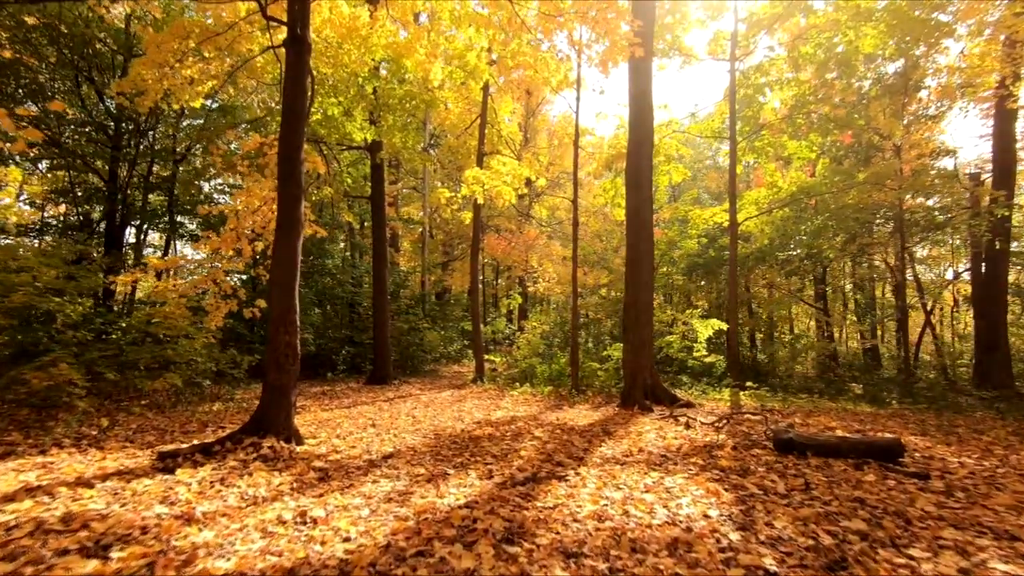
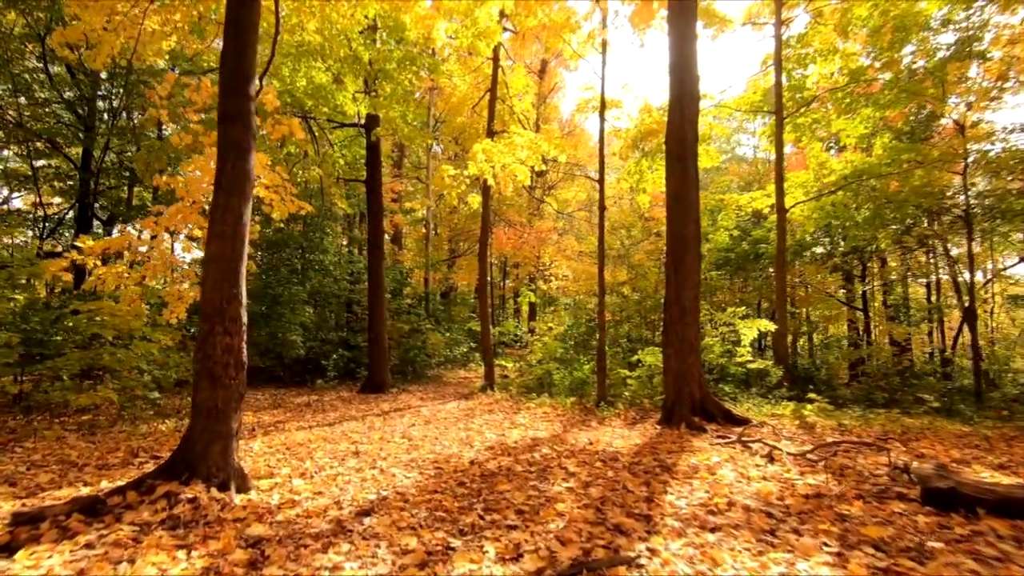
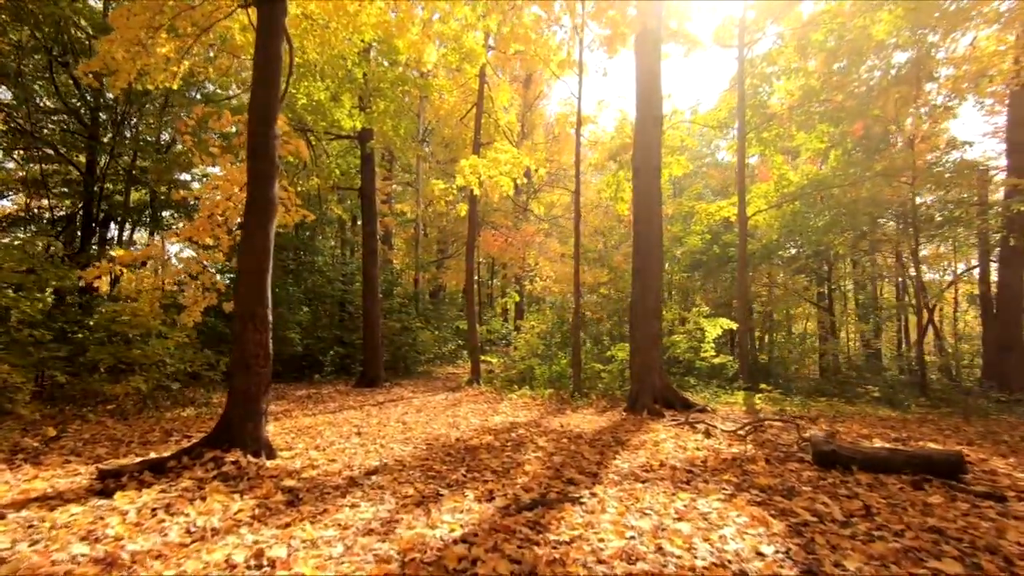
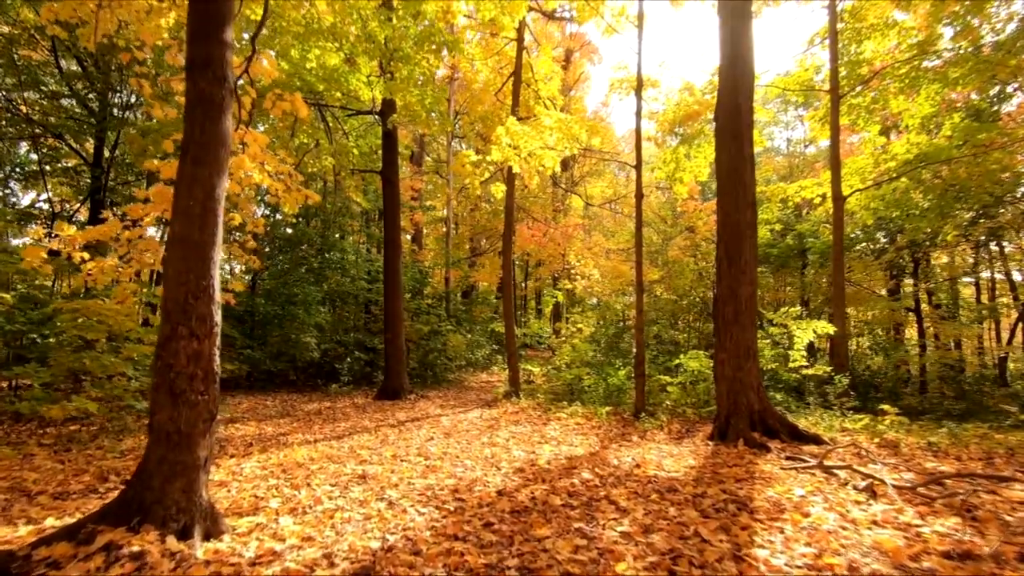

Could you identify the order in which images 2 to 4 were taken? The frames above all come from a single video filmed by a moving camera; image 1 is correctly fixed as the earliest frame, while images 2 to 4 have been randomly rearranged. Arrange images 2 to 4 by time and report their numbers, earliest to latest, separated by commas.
3, 2, 4
